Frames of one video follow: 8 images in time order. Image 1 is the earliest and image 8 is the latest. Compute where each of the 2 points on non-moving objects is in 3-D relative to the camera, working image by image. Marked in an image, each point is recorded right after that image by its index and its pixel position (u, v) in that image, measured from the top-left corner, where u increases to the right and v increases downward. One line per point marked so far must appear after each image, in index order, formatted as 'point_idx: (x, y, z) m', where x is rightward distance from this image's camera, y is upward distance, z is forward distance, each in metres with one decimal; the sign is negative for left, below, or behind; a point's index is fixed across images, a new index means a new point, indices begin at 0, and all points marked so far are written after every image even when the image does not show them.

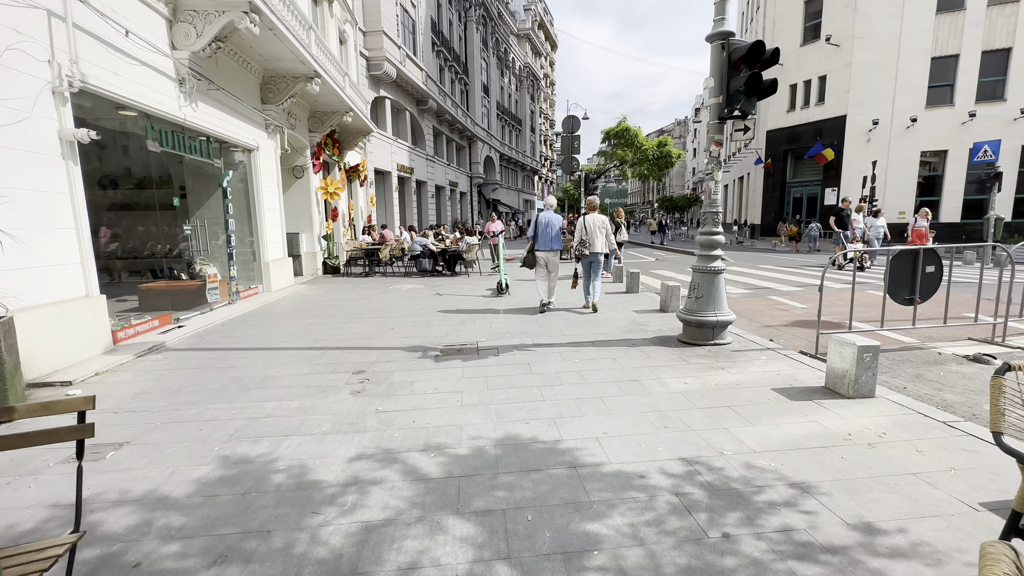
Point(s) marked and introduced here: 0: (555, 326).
0: (+0.6, -0.5, +6.6) m
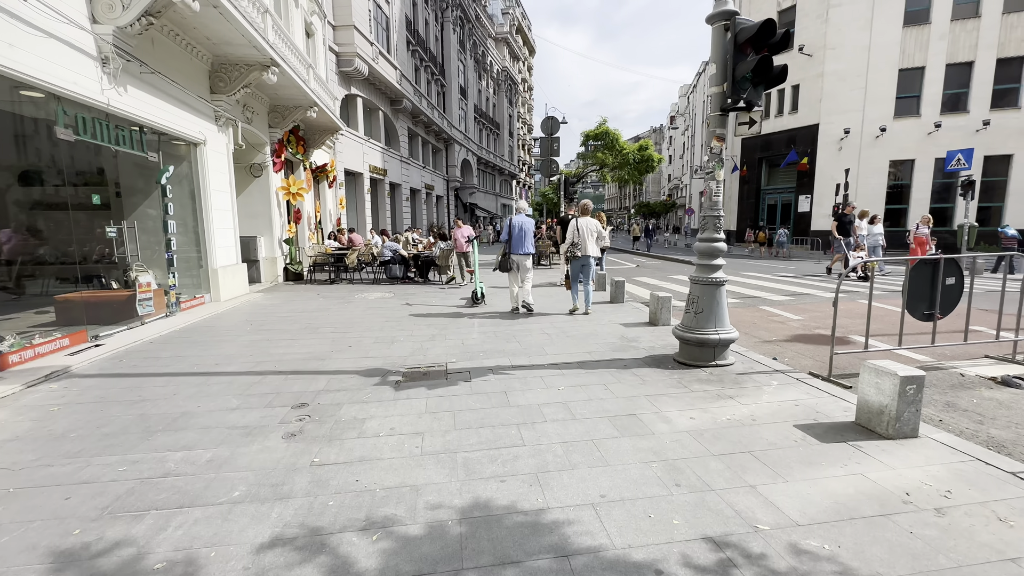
0: (+0.3, -0.7, +5.8) m
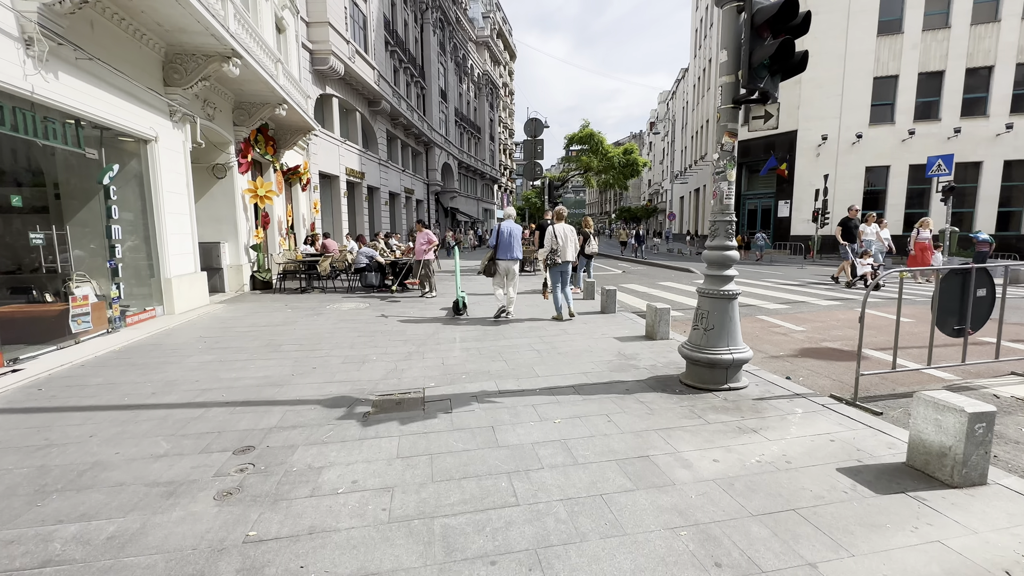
0: (+0.1, -0.8, +5.3) m
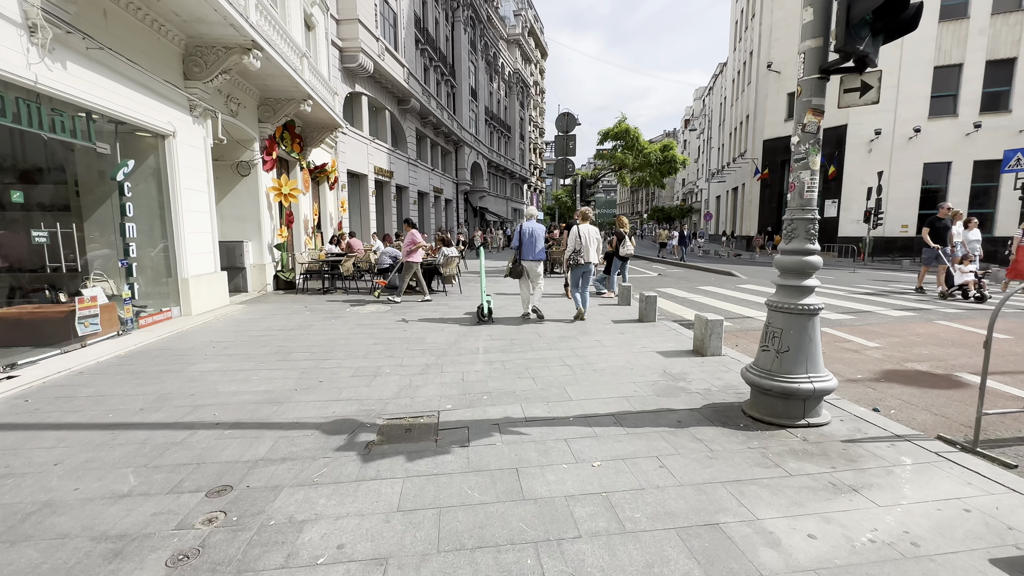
0: (+0.4, -0.9, +4.6) m
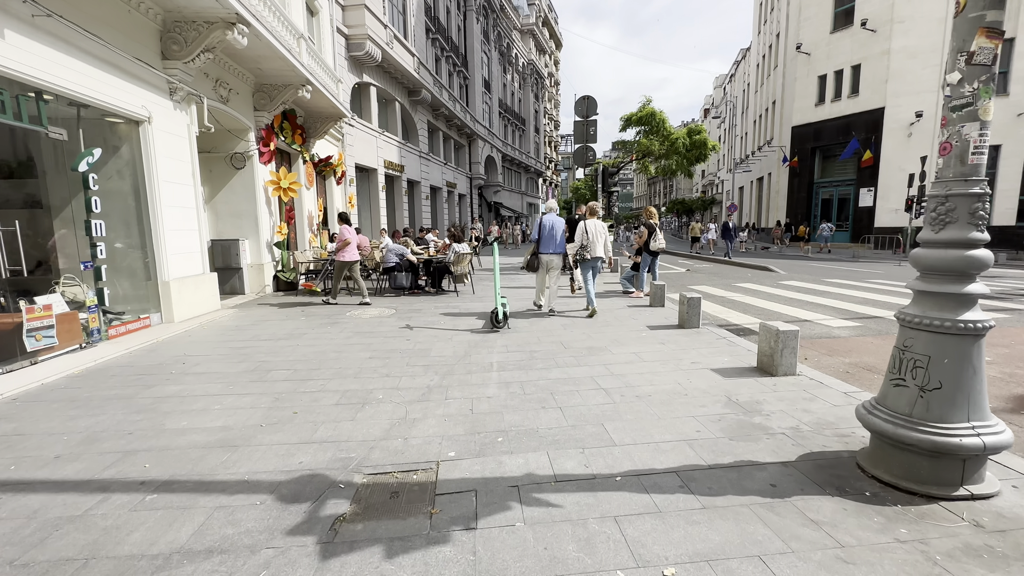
0: (+0.6, -1.0, +3.6) m
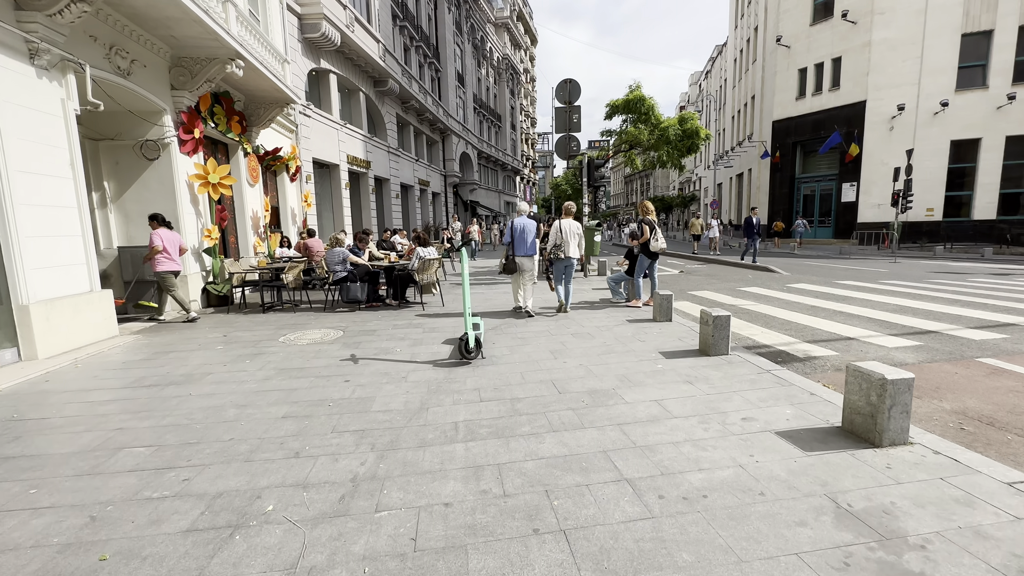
0: (+0.5, -1.2, +2.1) m
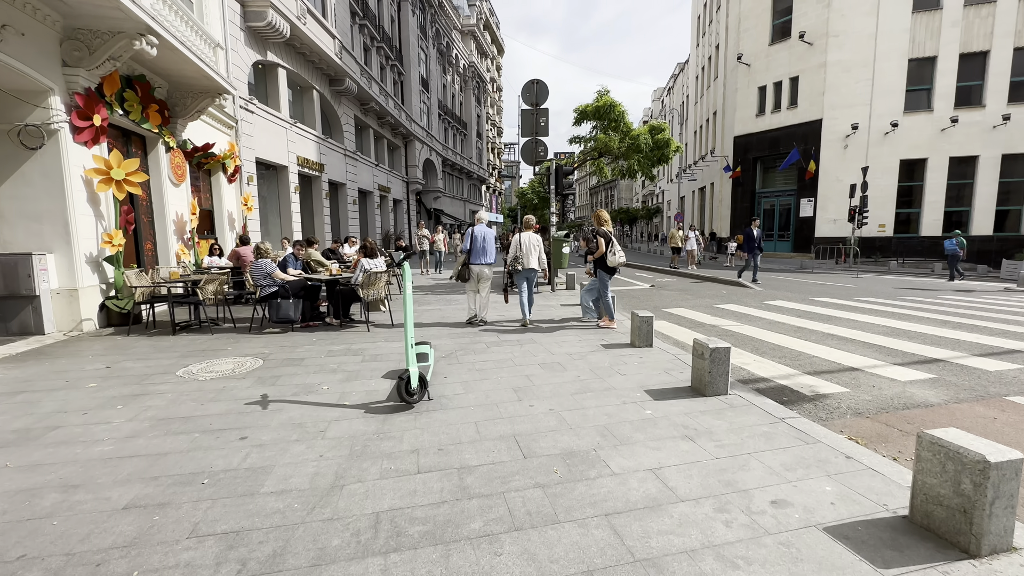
0: (+0.3, -1.3, +1.2) m
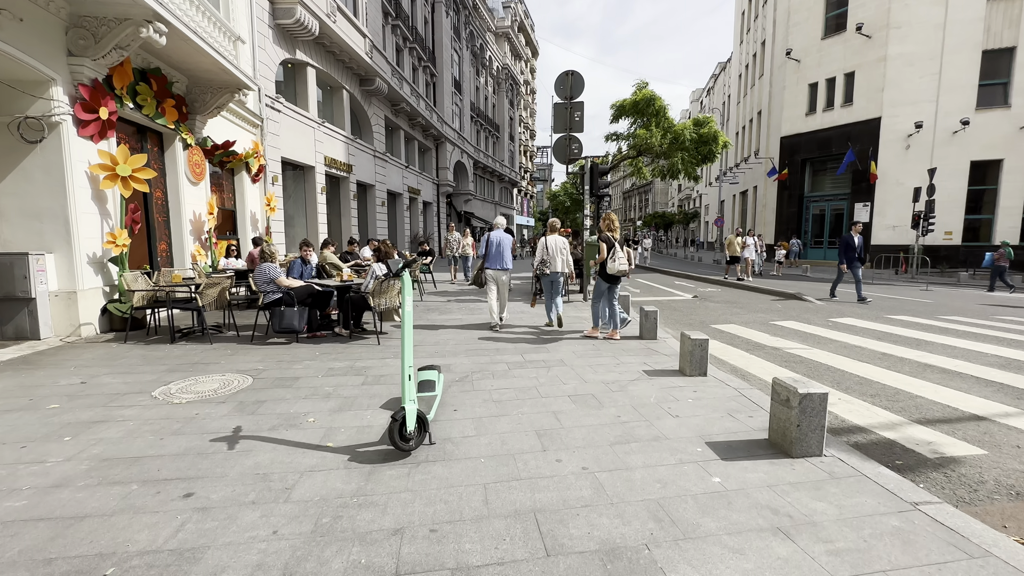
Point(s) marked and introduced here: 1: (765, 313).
0: (+0.2, -1.4, +0.3) m
1: (+5.2, -0.5, +9.3) m
